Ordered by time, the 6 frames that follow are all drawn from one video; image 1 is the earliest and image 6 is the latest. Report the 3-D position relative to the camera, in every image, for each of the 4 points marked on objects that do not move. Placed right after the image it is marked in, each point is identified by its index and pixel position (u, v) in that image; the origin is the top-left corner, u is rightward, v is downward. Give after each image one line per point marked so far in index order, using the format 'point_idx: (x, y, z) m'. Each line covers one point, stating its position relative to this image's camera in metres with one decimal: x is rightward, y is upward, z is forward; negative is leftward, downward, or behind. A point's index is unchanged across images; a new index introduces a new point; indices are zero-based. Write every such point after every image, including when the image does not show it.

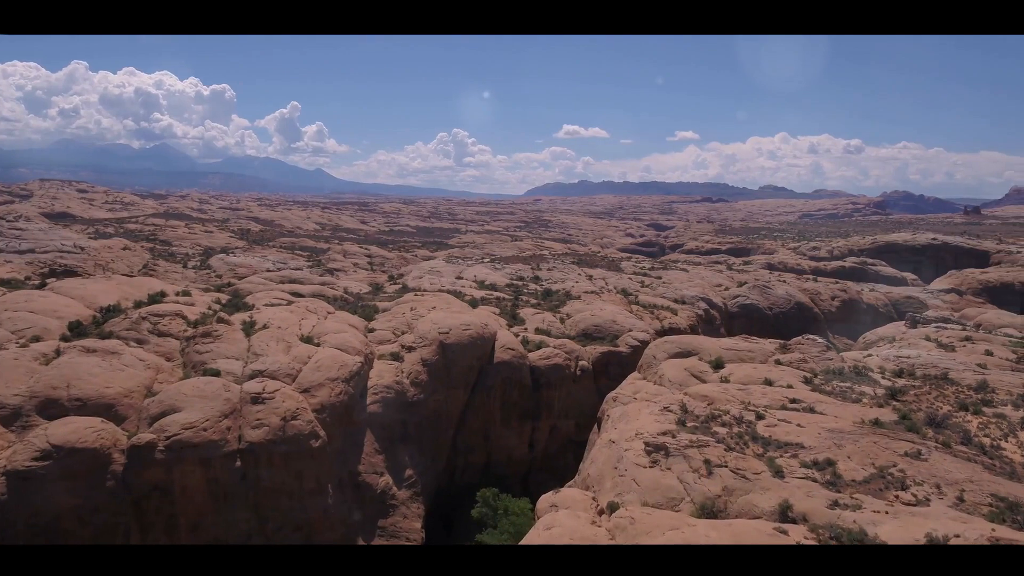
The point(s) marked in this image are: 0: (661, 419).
0: (+1.8, -1.6, +11.0) m
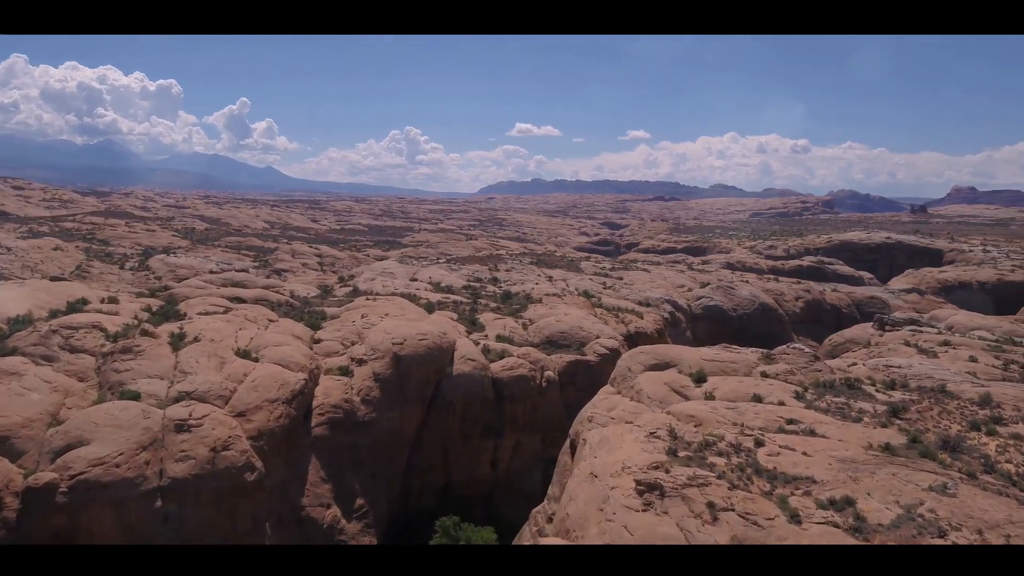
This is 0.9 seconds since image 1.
0: (+1.5, -1.7, +9.7) m
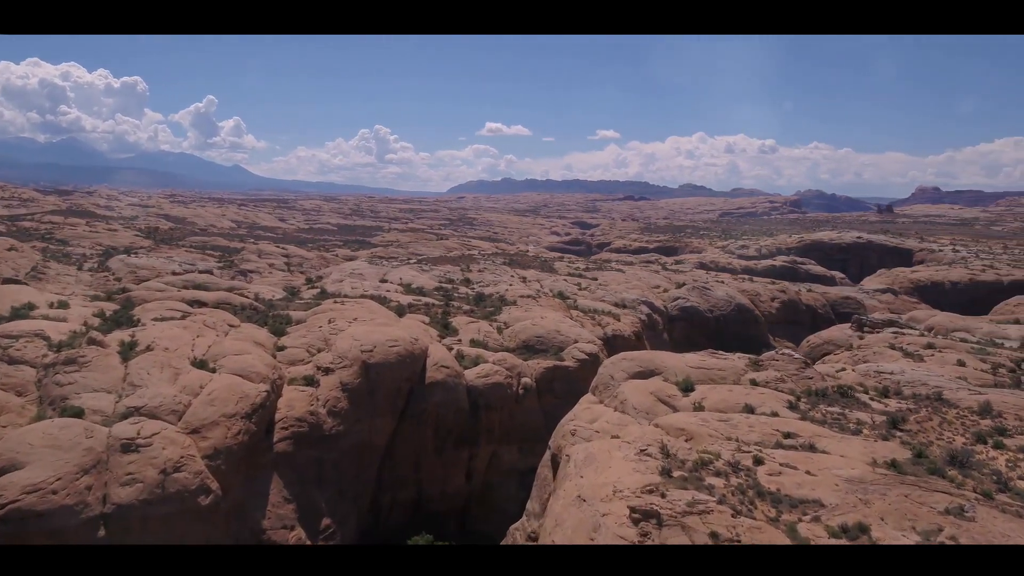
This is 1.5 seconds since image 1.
0: (+1.3, -1.8, +8.9) m
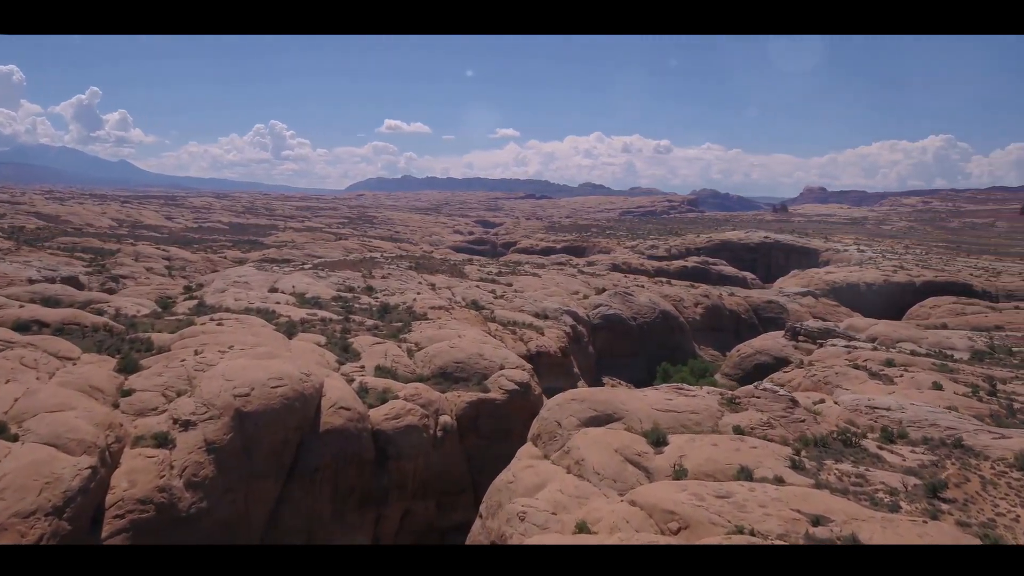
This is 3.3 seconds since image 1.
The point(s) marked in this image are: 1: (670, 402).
0: (+0.9, -2.1, +6.0) m
1: (+2.0, -1.5, +11.5) m
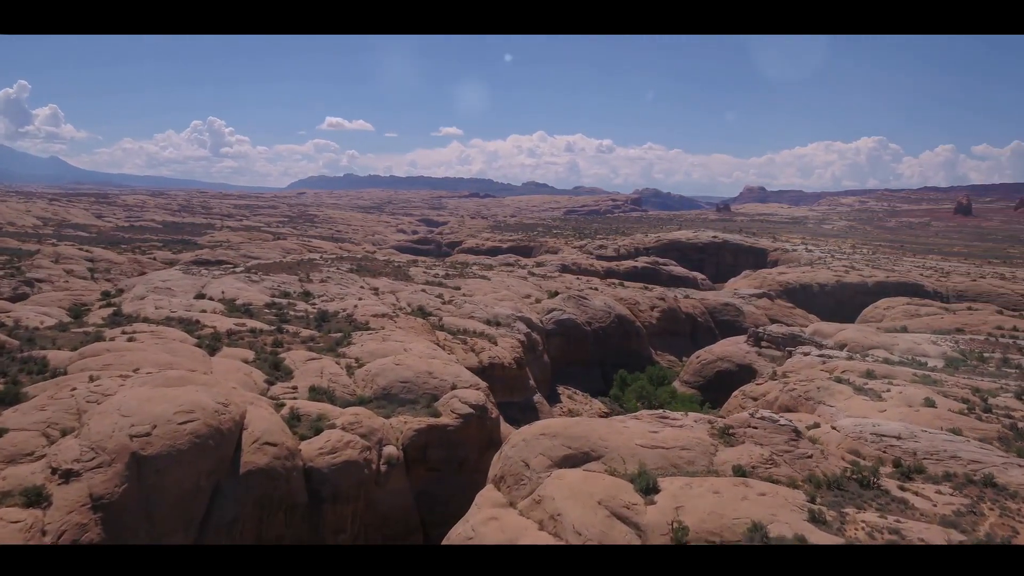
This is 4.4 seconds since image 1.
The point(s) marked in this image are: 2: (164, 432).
0: (+0.7, -2.2, +4.3) m
1: (+1.6, -1.6, +9.8) m
2: (-3.7, -1.5, +9.5) m
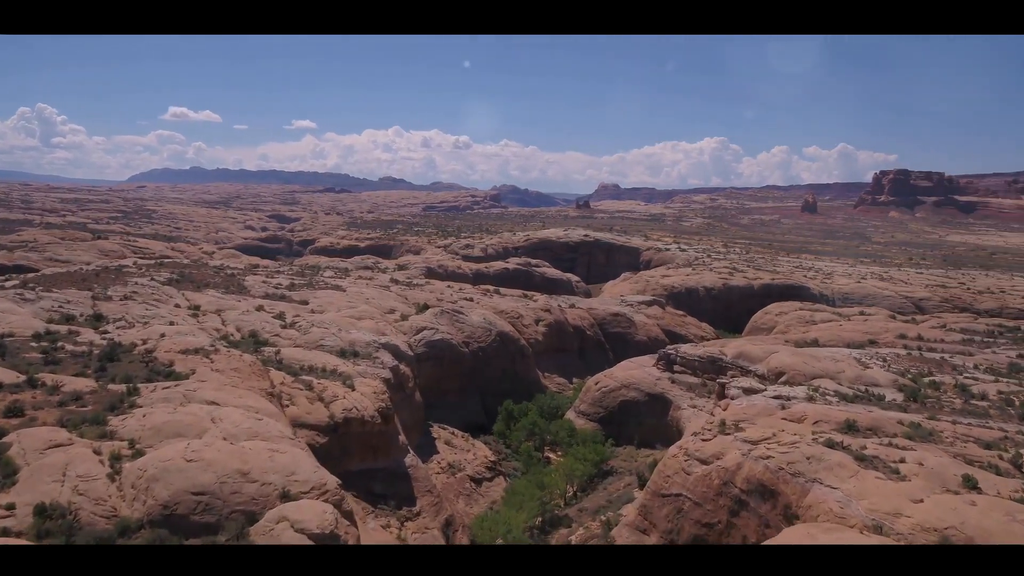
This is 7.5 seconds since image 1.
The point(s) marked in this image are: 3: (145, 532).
0: (+1.0, -2.7, -0.7) m
1: (+0.9, -2.1, +4.8) m
2: (-4.2, -2.0, +3.7) m
3: (-3.4, -2.2, +8.3) m
